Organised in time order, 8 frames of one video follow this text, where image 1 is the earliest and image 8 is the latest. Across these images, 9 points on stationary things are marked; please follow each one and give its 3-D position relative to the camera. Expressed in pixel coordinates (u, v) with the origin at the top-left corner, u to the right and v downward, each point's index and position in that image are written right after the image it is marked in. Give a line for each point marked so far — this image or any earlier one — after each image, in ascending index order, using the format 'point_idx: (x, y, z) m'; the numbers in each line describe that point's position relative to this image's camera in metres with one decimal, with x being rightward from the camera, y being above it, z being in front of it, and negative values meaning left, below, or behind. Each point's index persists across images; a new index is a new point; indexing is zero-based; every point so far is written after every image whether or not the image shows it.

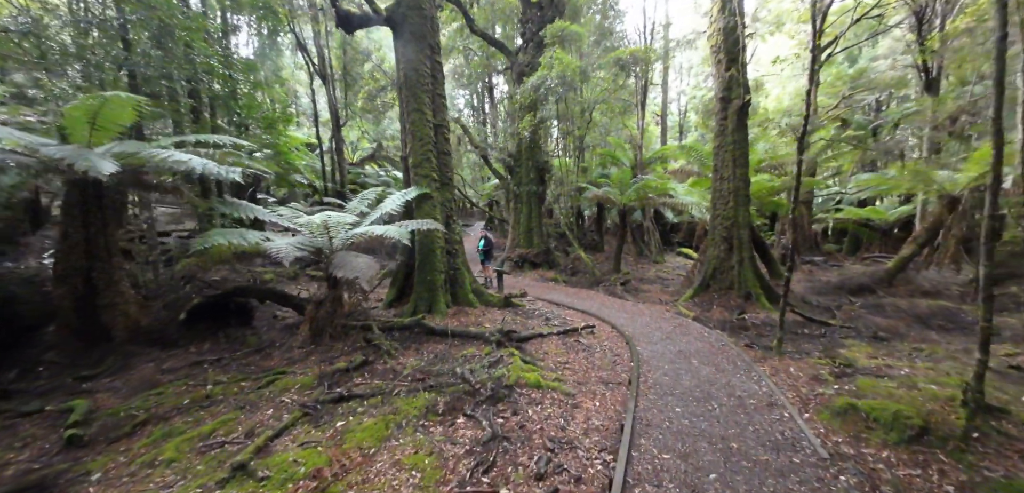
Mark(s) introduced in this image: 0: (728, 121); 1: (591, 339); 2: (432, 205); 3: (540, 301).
0: (+5.1, +3.0, +8.7) m
1: (+1.3, -1.5, +6.1) m
2: (-1.5, +0.8, +6.9) m
3: (+0.7, -1.3, +8.9) m
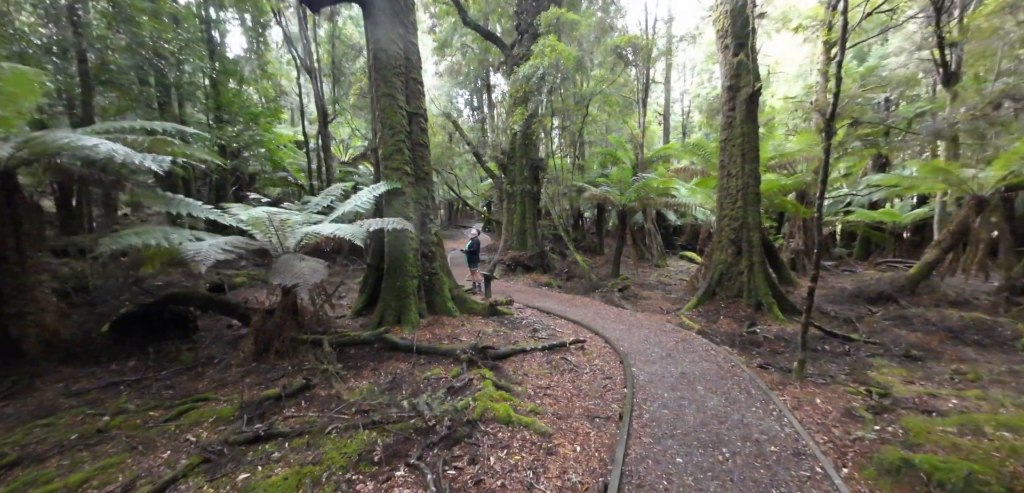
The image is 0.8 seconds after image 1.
0: (+4.8, +2.9, +7.9) m
1: (+1.0, -1.5, +5.3) m
2: (-1.8, +0.7, +6.1) m
3: (+0.4, -1.4, +8.1) m
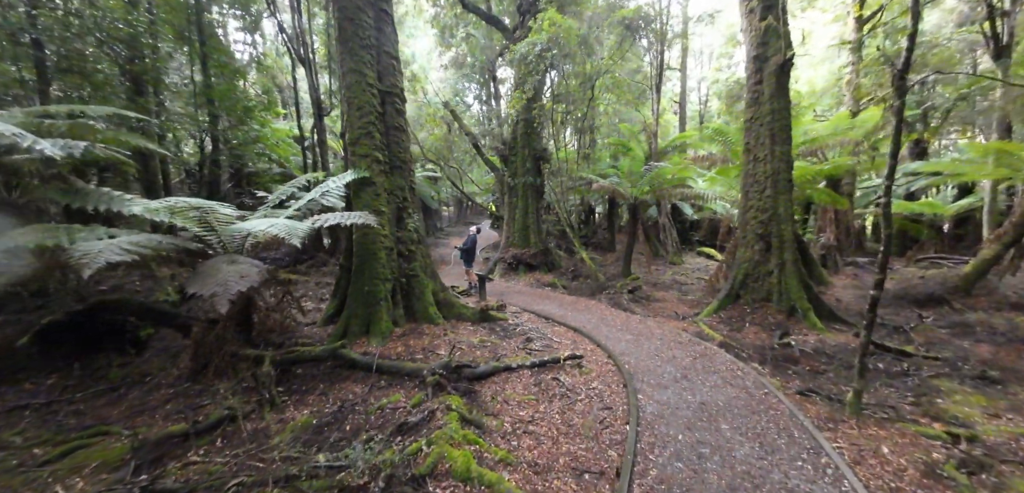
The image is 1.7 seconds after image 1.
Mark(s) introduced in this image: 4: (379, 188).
0: (+4.7, +2.9, +6.8) m
1: (+0.8, -1.5, +4.4) m
2: (-2.0, +0.7, +5.3) m
3: (+0.3, -1.3, +7.2) m
4: (-1.9, +0.8, +5.3) m
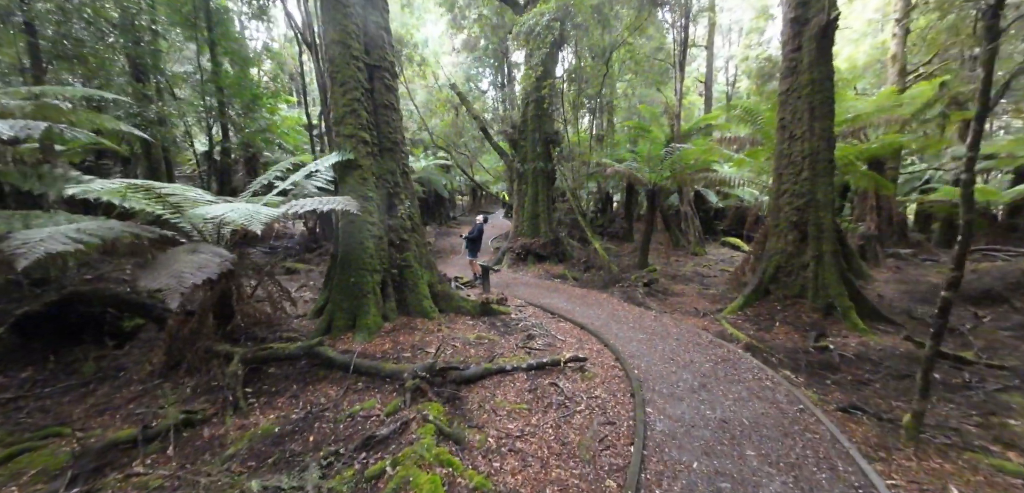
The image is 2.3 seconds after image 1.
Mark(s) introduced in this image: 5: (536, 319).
0: (+4.7, +3.1, +6.0) m
1: (+0.7, -1.4, +3.9) m
2: (-2.0, +0.9, +4.9) m
3: (+0.4, -1.1, +6.8) m
4: (-1.9, +1.0, +4.9) m
5: (+0.4, -1.2, +6.1) m
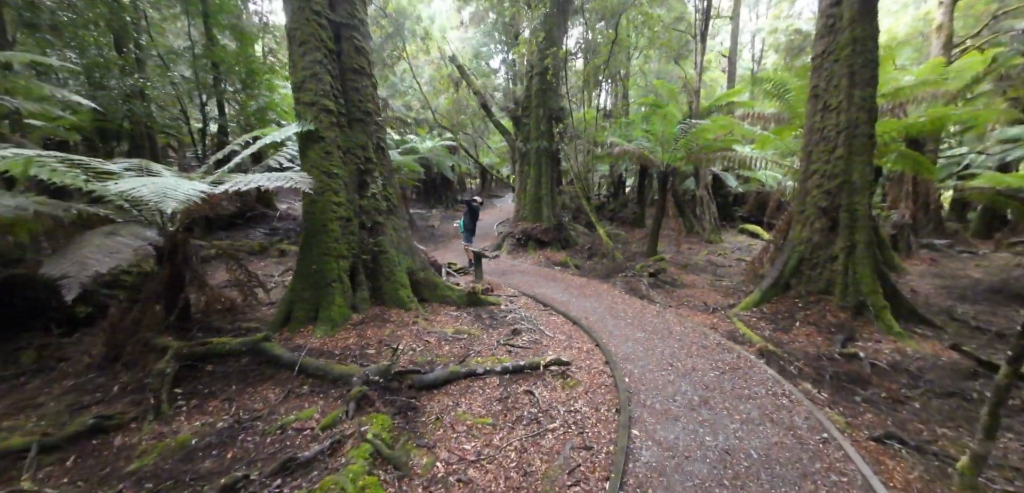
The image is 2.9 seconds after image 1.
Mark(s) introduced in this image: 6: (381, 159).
0: (+4.6, +3.3, +5.1) m
1: (+0.4, -1.3, +3.3) m
2: (-2.2, +1.1, +4.3) m
3: (+0.2, -0.9, +6.2) m
4: (-2.2, +1.2, +4.4) m
5: (+0.2, -1.0, +5.6) m
6: (-1.8, +1.2, +5.0) m
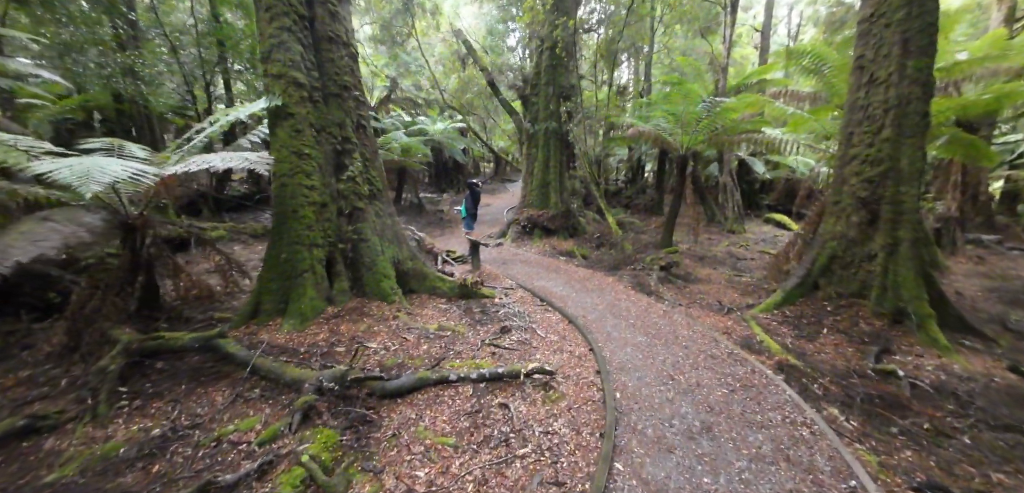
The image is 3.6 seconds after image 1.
0: (+4.5, +3.3, +4.3) m
1: (+0.2, -1.2, +2.9) m
2: (-2.3, +1.2, +3.9) m
3: (+0.1, -0.7, +5.8) m
4: (-2.3, +1.3, +4.0) m
5: (+0.1, -0.8, +5.2) m
6: (-1.9, +1.3, +4.6) m
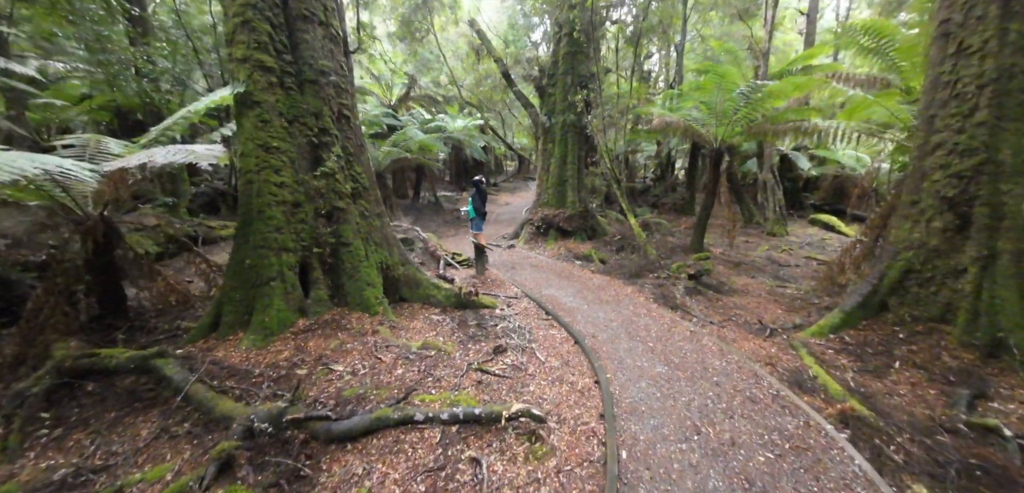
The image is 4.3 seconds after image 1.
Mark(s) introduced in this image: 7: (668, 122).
0: (+4.5, +3.2, +3.3) m
1: (+0.1, -1.3, +2.3) m
2: (-2.4, +1.2, +3.5) m
3: (+0.2, -0.7, +5.2) m
4: (-2.3, +1.3, +3.5) m
5: (+0.1, -0.9, +4.6) m
6: (-1.9, +1.3, +4.1) m
7: (+3.3, +2.6, +7.7) m
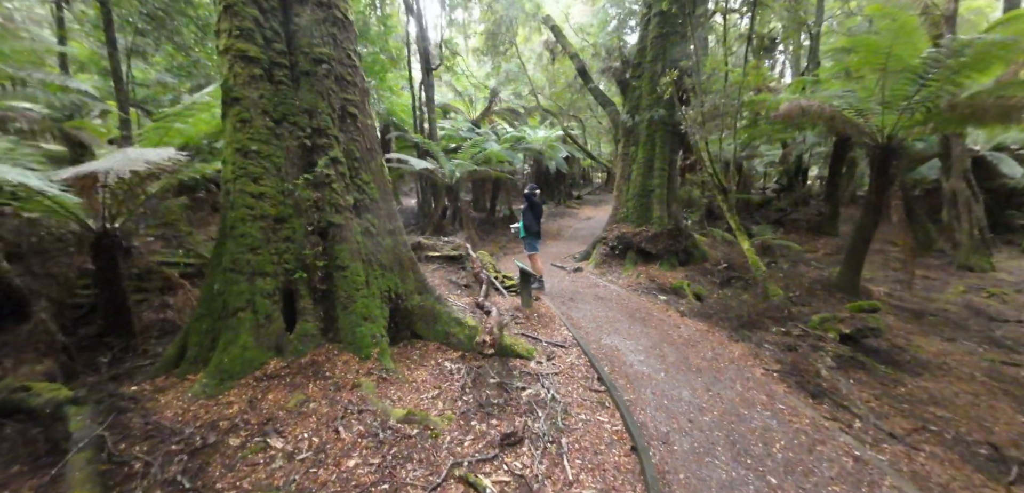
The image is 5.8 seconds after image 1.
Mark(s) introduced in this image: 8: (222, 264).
0: (+4.6, +2.8, +1.1) m
1: (-0.2, -1.5, +1.1) m
2: (-2.1, +1.0, +2.9) m
3: (+0.7, -1.1, +3.8) m
4: (-2.1, +1.1, +2.9) m
5: (+0.5, -1.2, +3.2) m
6: (-1.5, +1.1, +3.4) m
7: (+4.4, +2.1, +5.6) m
8: (-2.3, -0.1, +2.9) m
